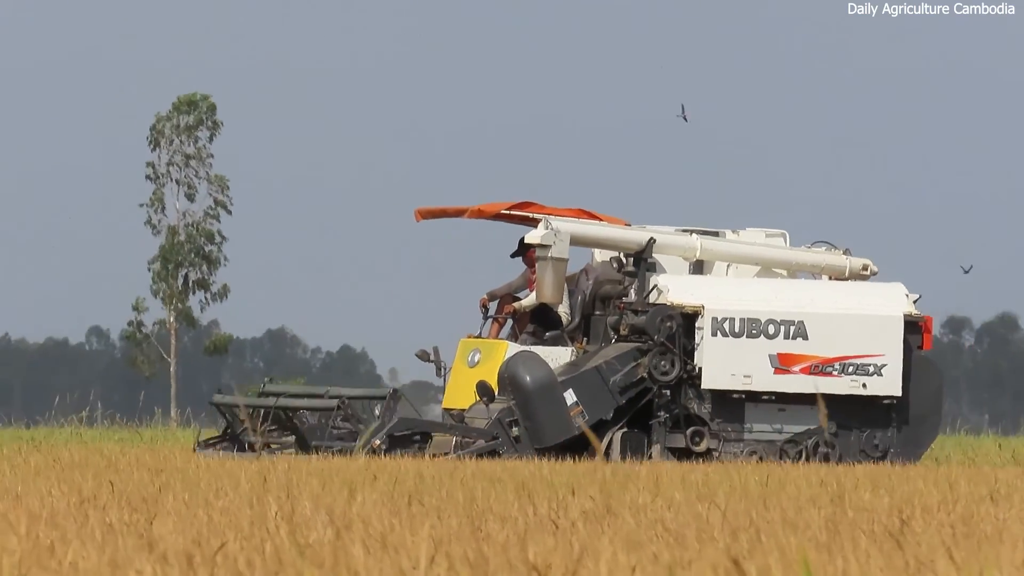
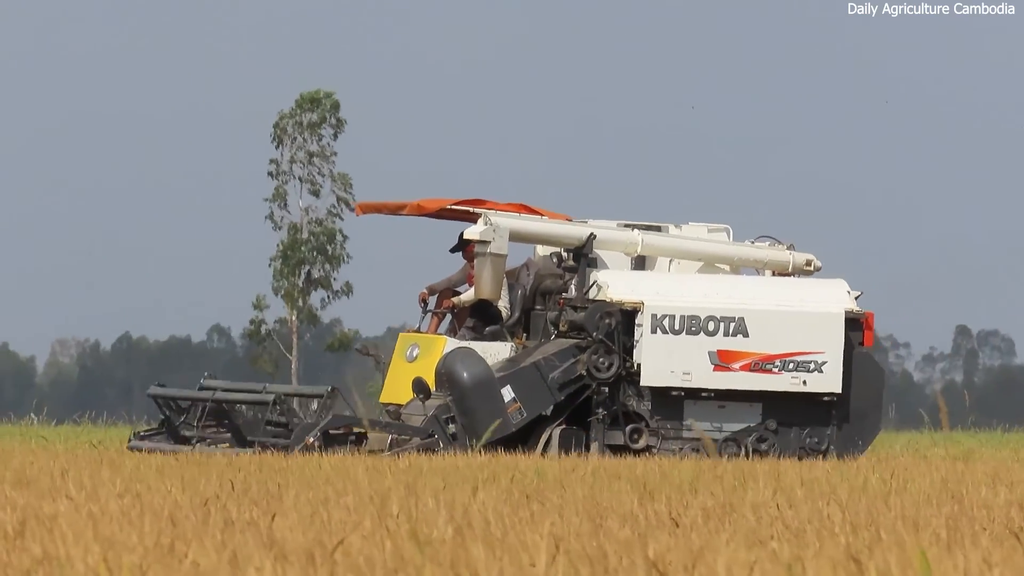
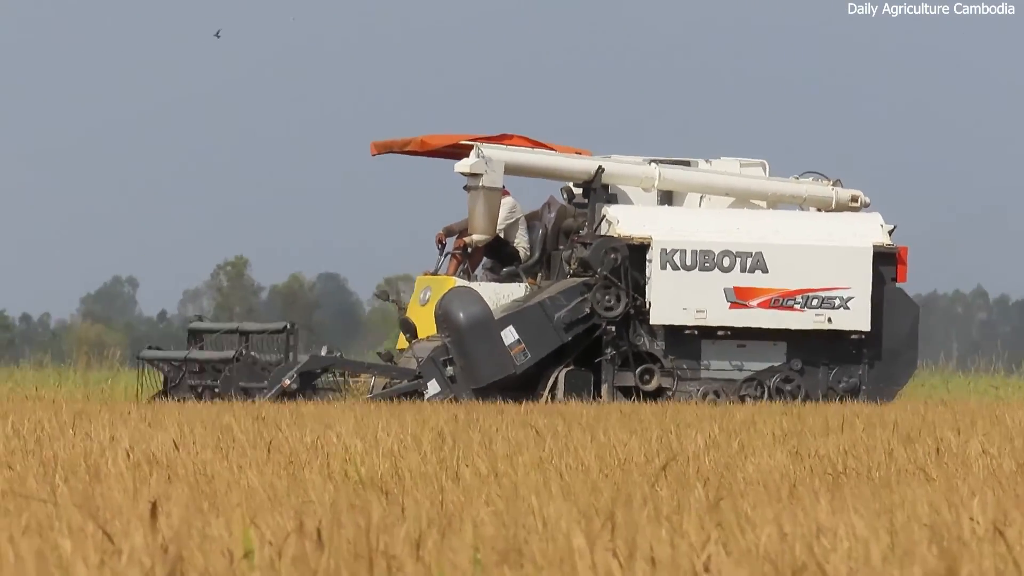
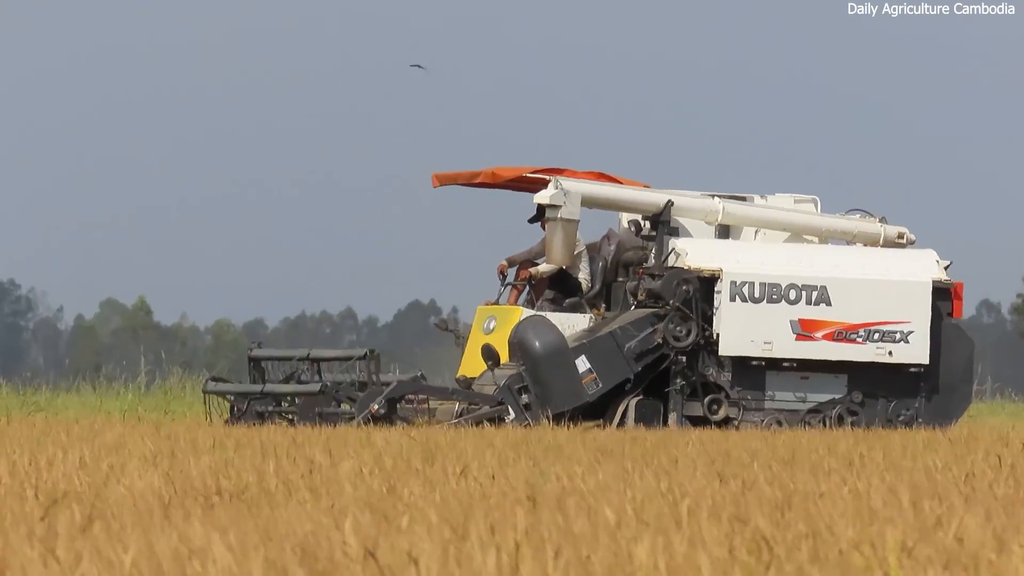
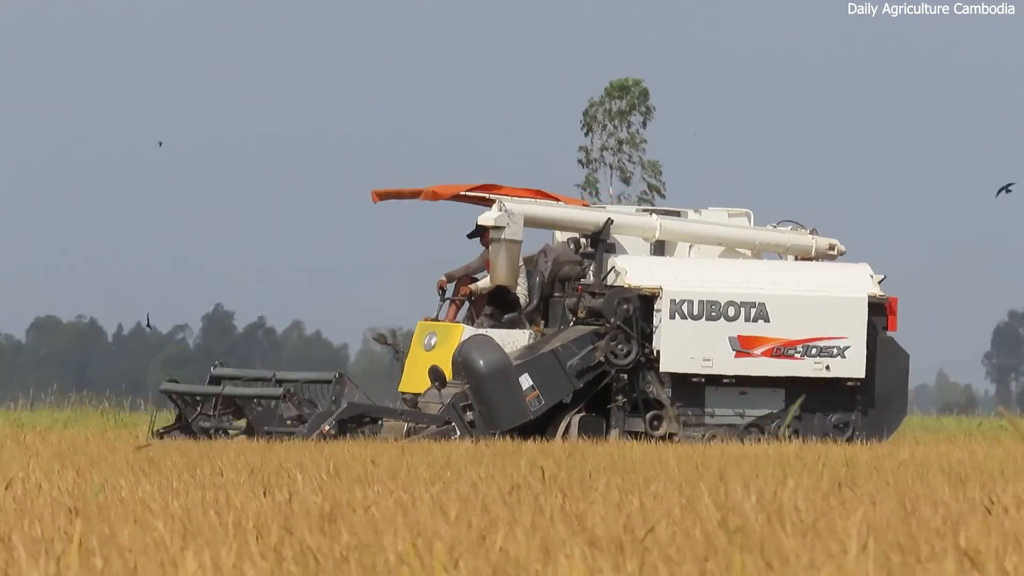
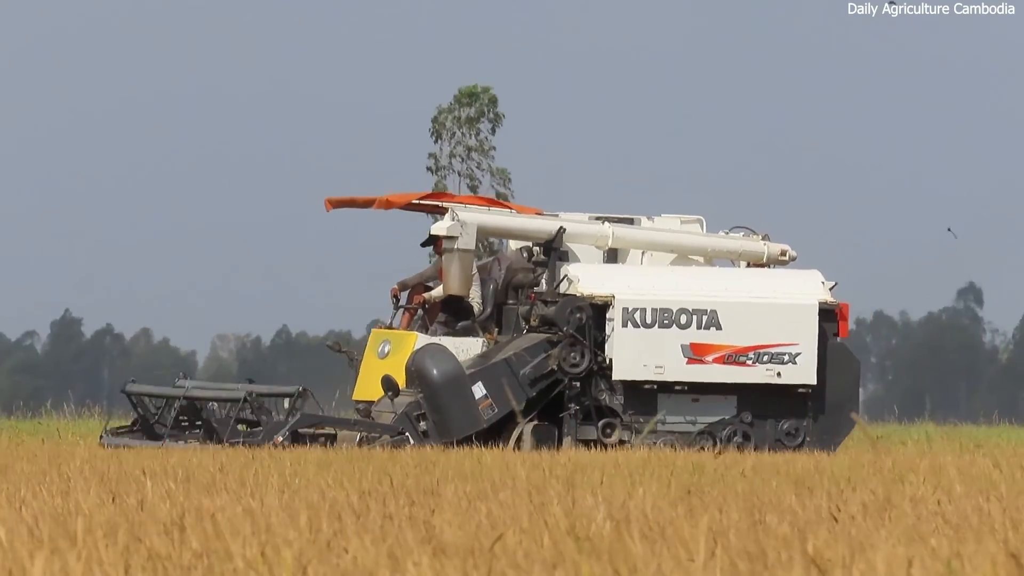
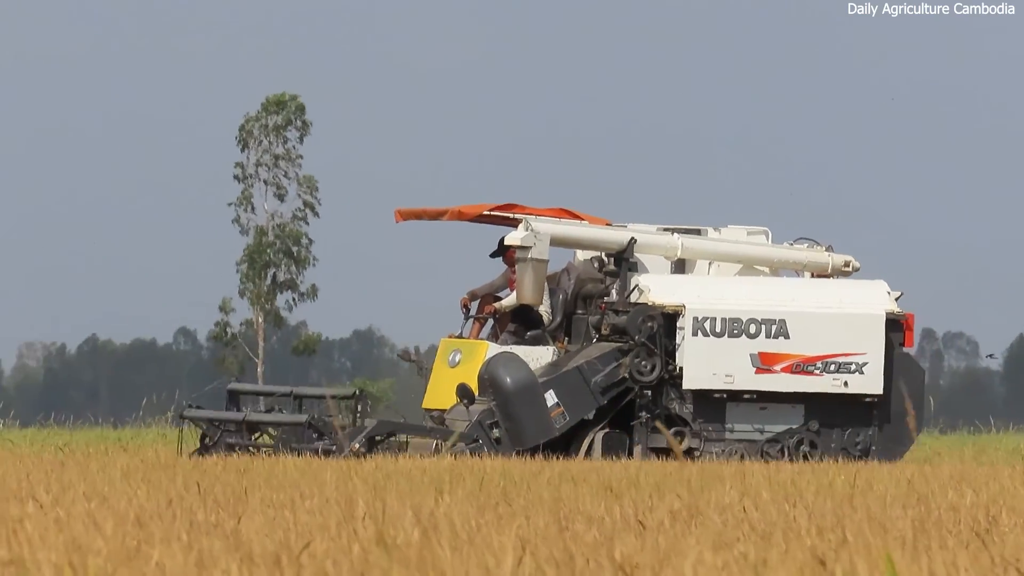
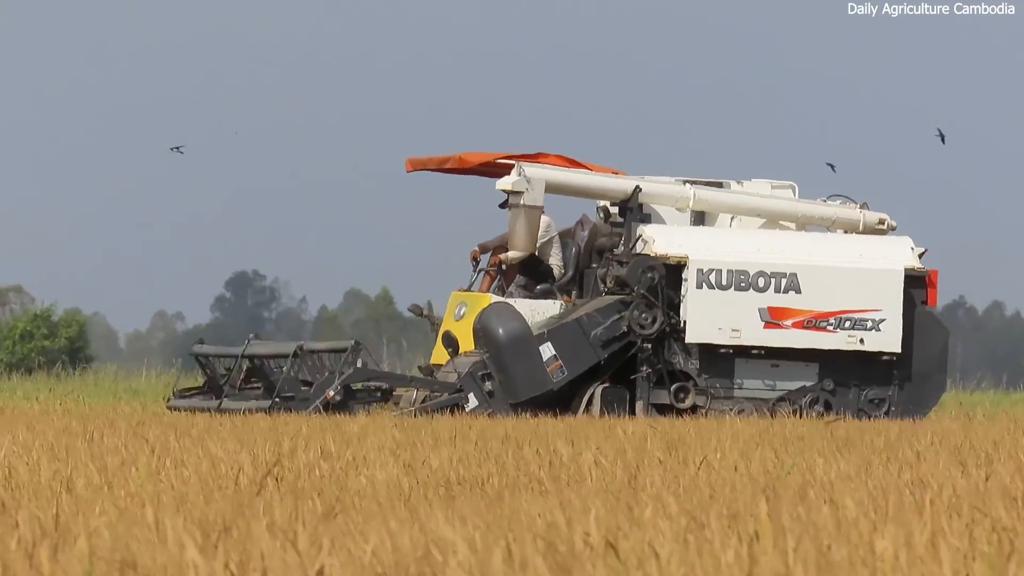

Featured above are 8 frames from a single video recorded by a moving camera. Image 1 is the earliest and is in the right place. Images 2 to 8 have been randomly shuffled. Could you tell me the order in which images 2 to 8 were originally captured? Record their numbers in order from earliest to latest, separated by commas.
7, 2, 6, 5, 4, 8, 3
